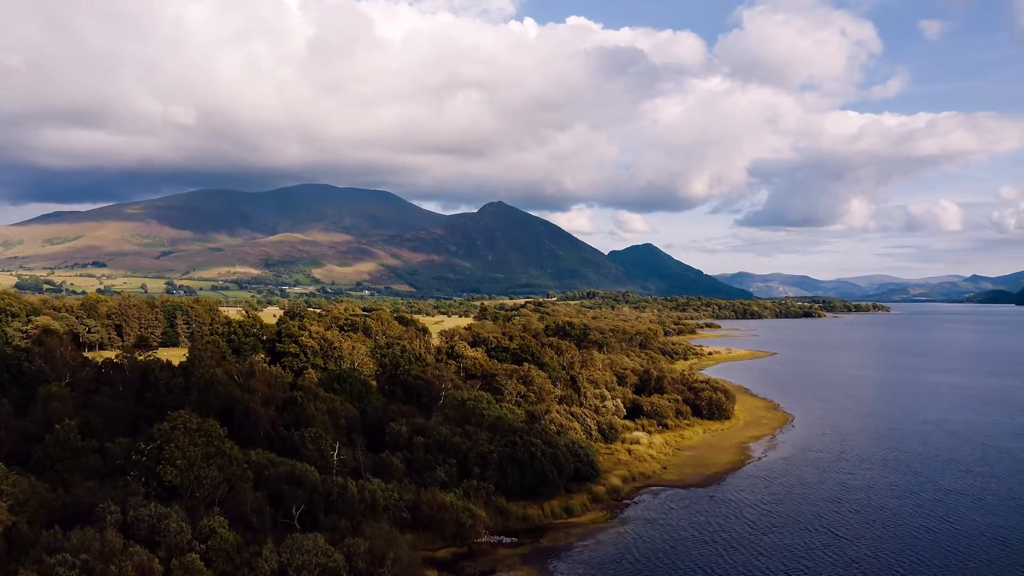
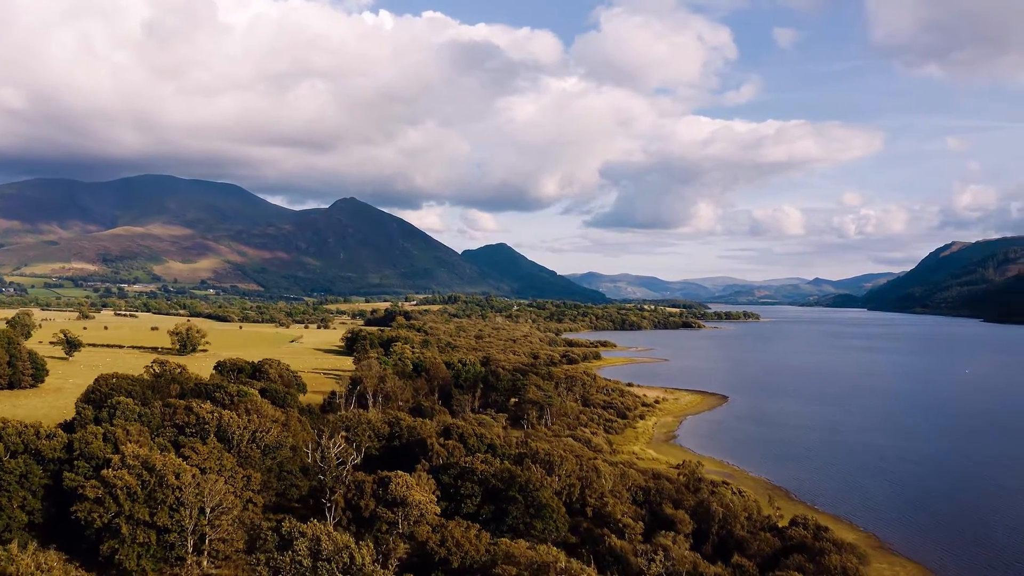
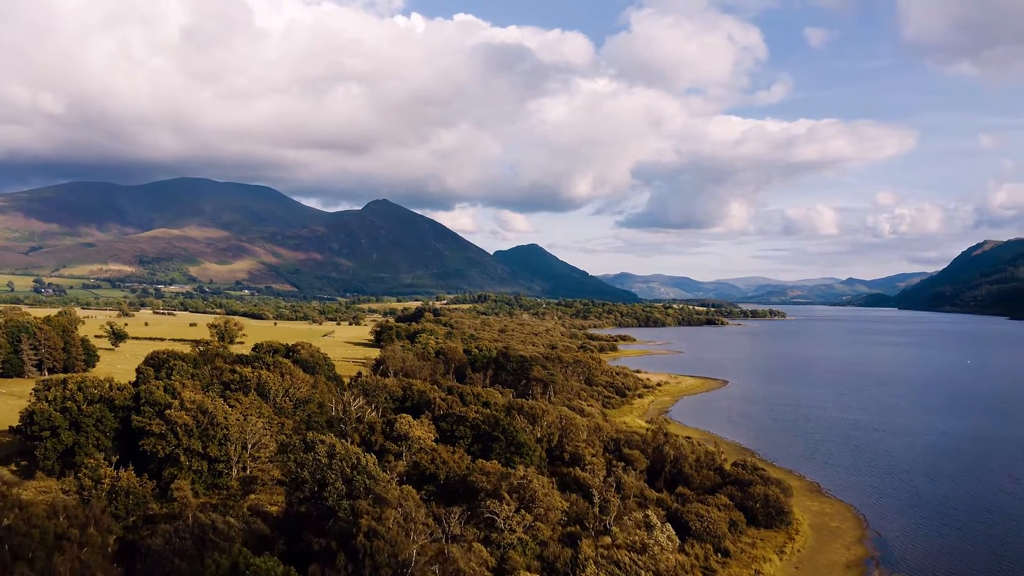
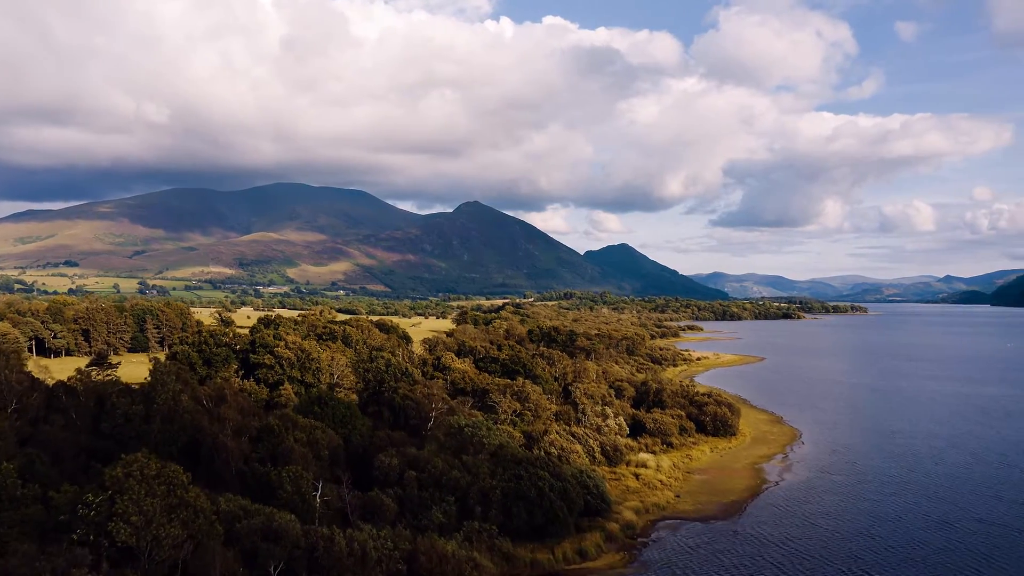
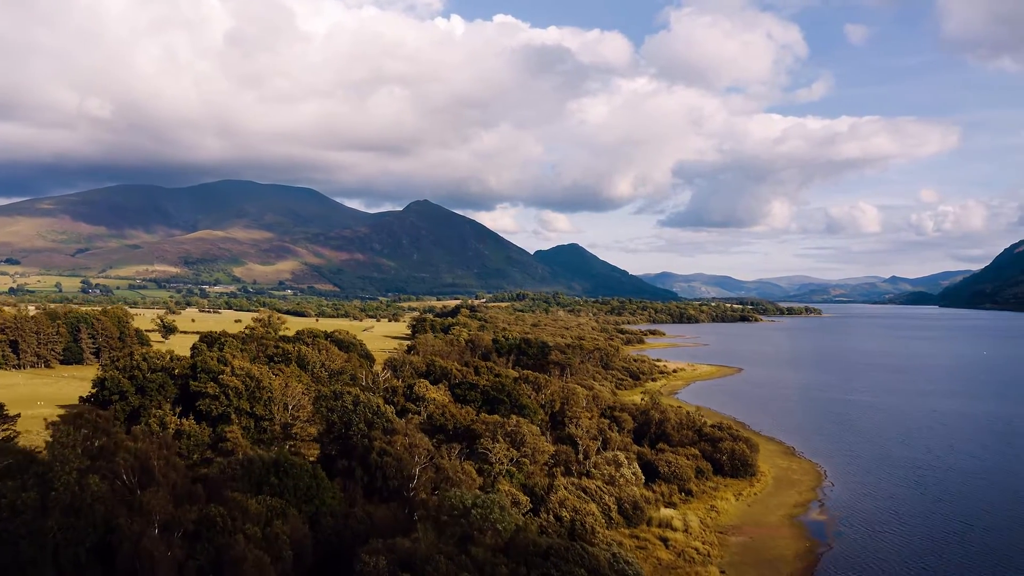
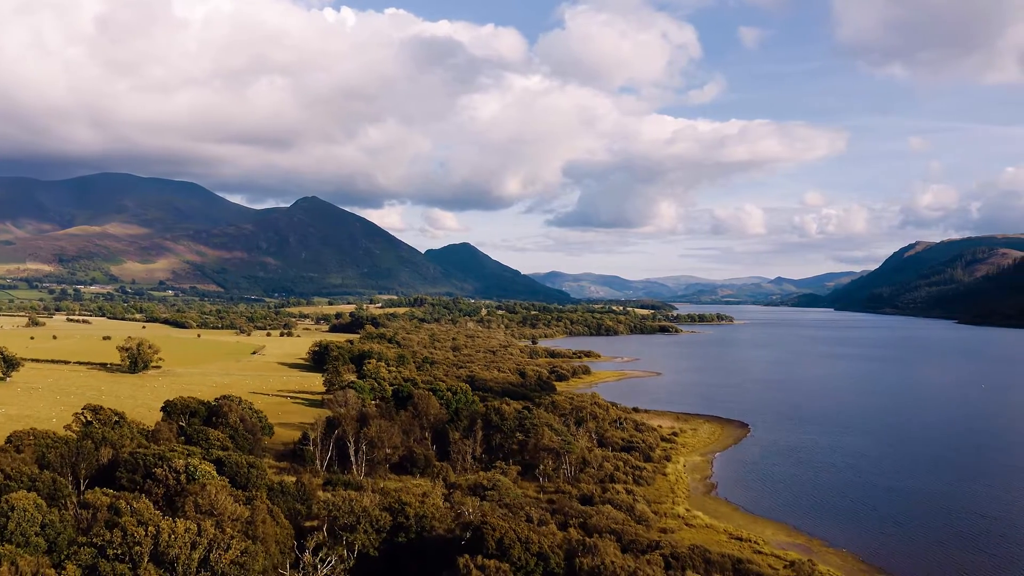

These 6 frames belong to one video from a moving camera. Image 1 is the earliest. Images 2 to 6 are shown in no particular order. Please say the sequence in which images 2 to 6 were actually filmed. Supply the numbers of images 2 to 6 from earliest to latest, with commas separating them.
4, 5, 3, 2, 6
